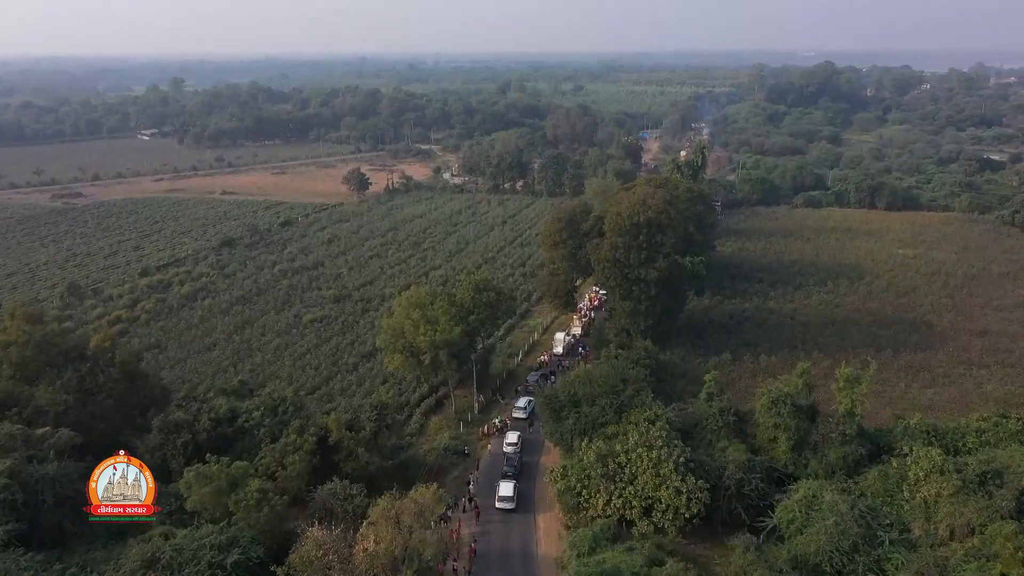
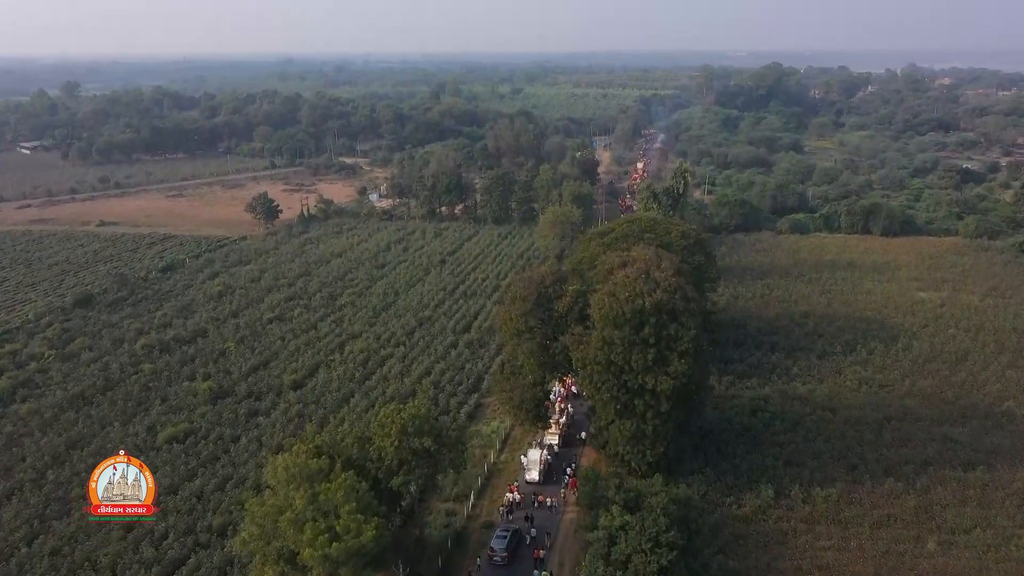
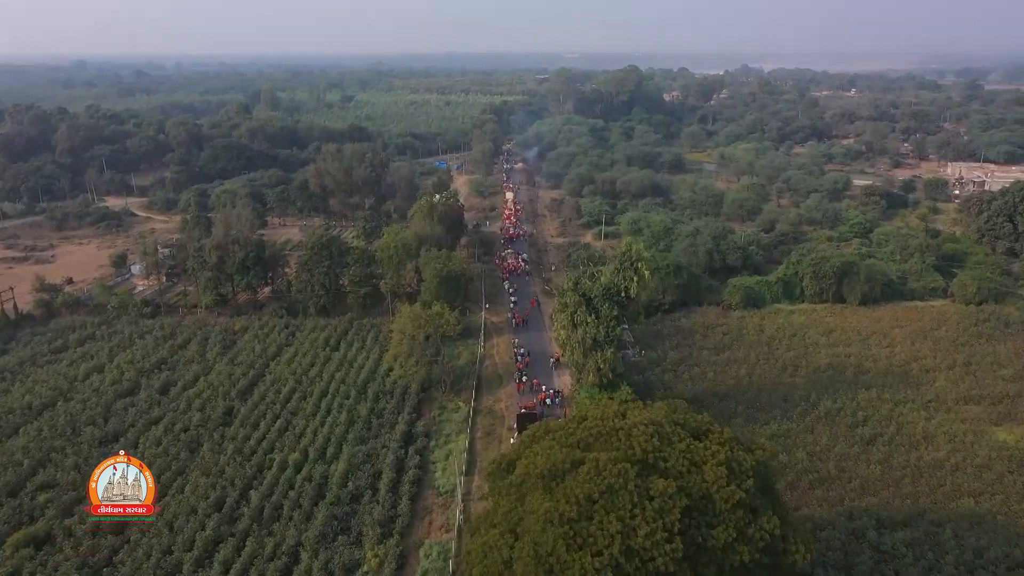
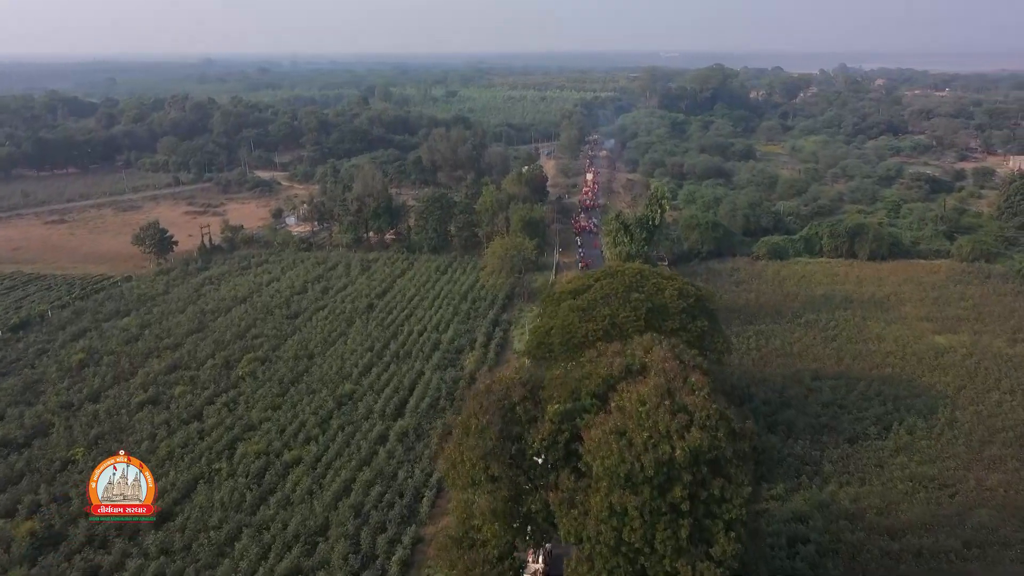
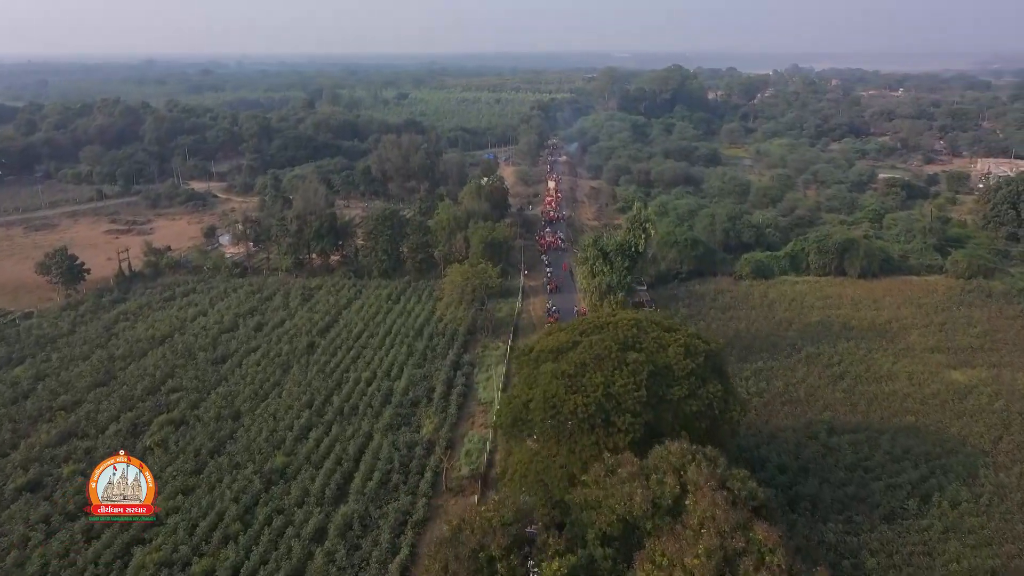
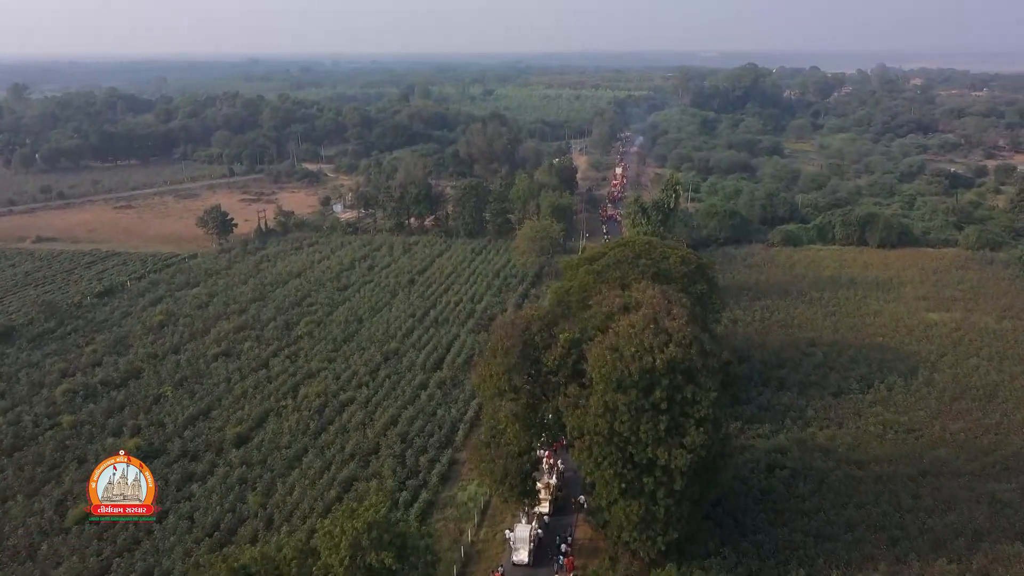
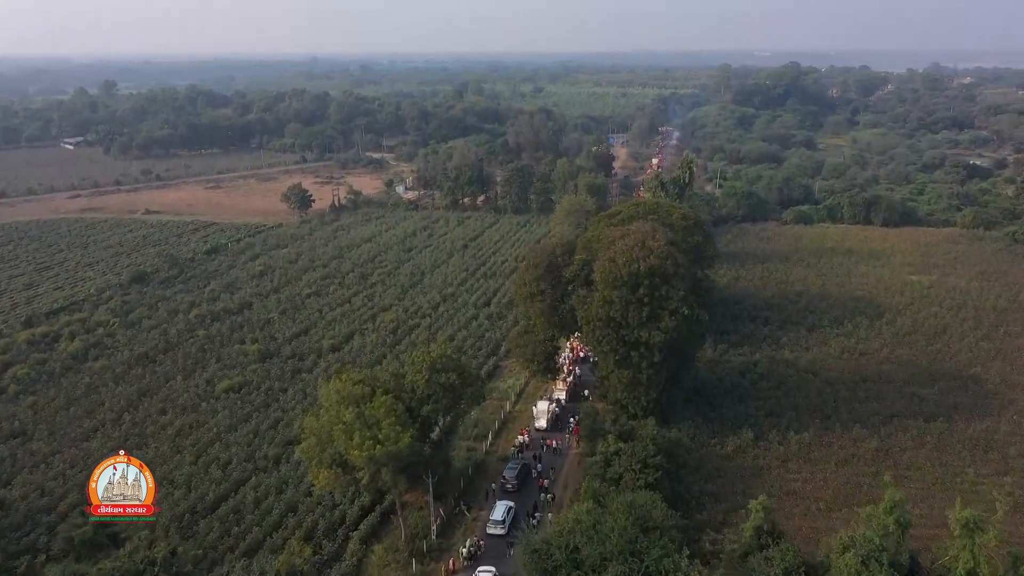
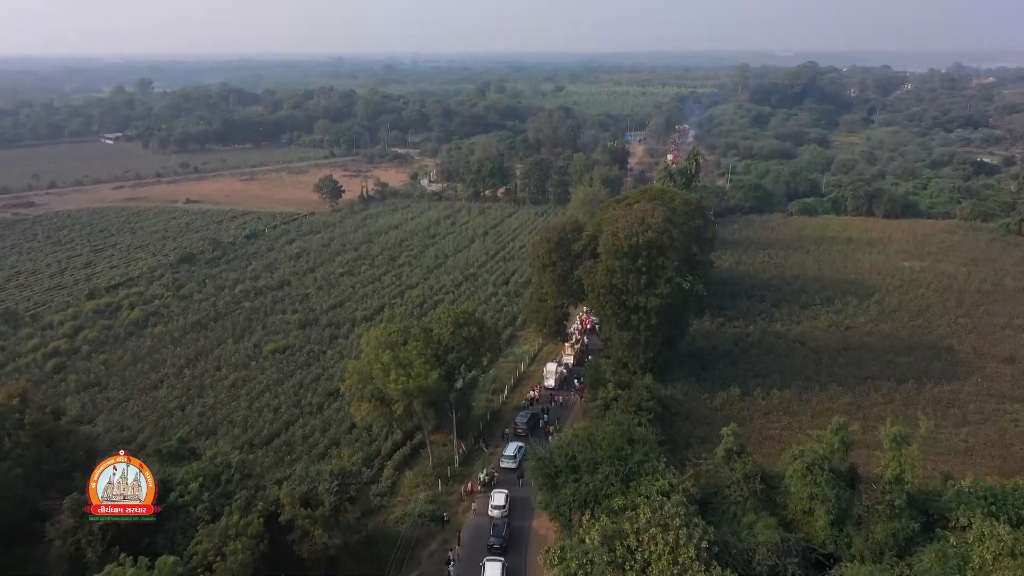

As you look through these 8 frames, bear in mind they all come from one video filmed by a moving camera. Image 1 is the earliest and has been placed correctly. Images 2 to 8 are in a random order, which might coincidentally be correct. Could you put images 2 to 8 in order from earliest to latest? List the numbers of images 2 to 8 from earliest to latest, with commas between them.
8, 7, 2, 6, 4, 5, 3
